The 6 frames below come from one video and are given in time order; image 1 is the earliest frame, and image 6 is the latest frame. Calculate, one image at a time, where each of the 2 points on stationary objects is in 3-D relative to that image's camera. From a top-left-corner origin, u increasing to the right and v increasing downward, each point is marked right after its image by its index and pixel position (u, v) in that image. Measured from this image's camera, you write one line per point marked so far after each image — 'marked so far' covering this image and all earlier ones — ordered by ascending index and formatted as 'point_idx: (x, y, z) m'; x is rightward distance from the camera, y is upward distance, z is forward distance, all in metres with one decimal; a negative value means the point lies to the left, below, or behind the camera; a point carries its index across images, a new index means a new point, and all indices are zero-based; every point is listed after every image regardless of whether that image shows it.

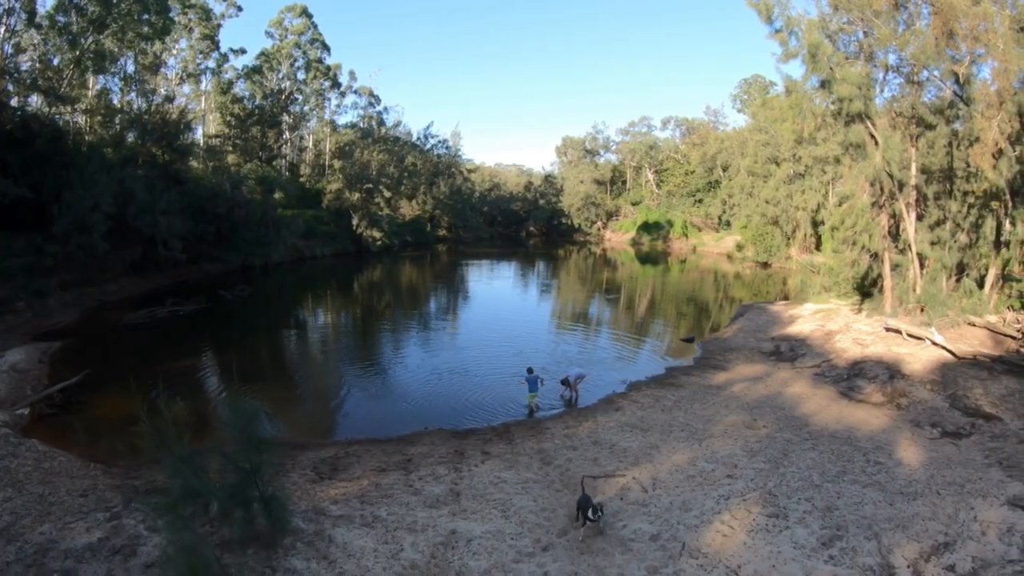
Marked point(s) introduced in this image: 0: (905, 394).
0: (+8.6, -2.3, +14.6) m
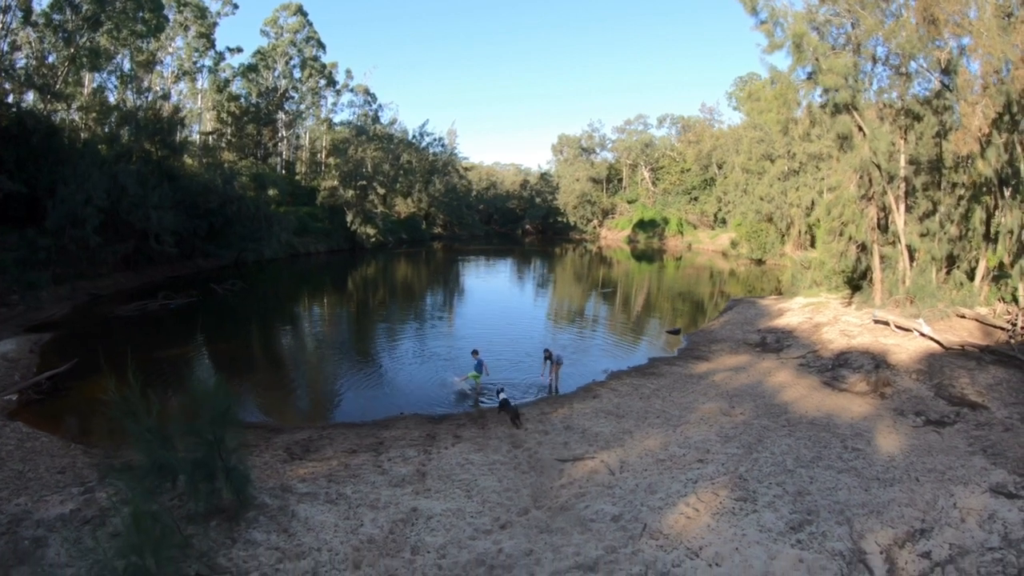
0: (+8.2, -2.1, +14.5) m
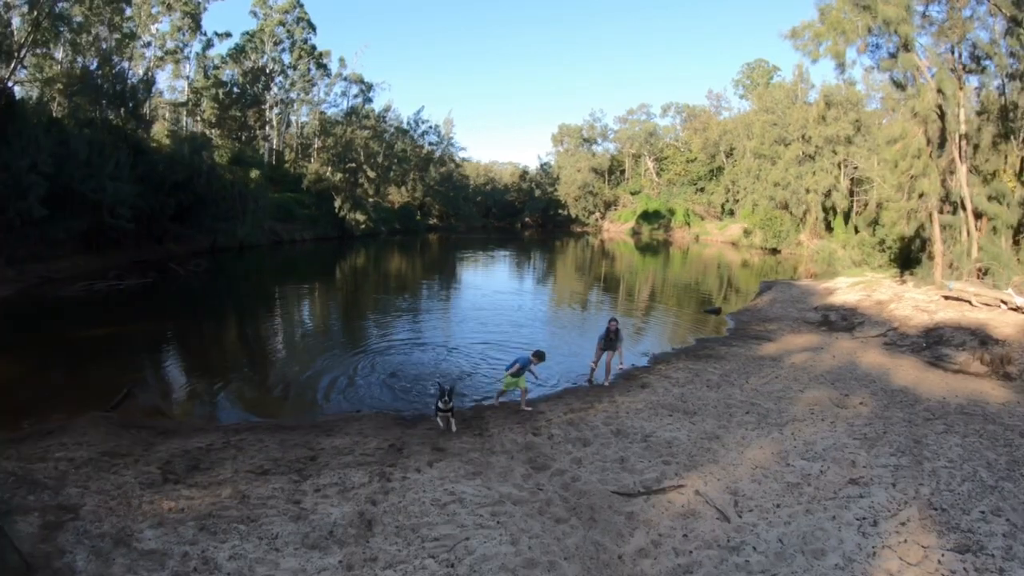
0: (+8.4, -1.3, +11.2) m
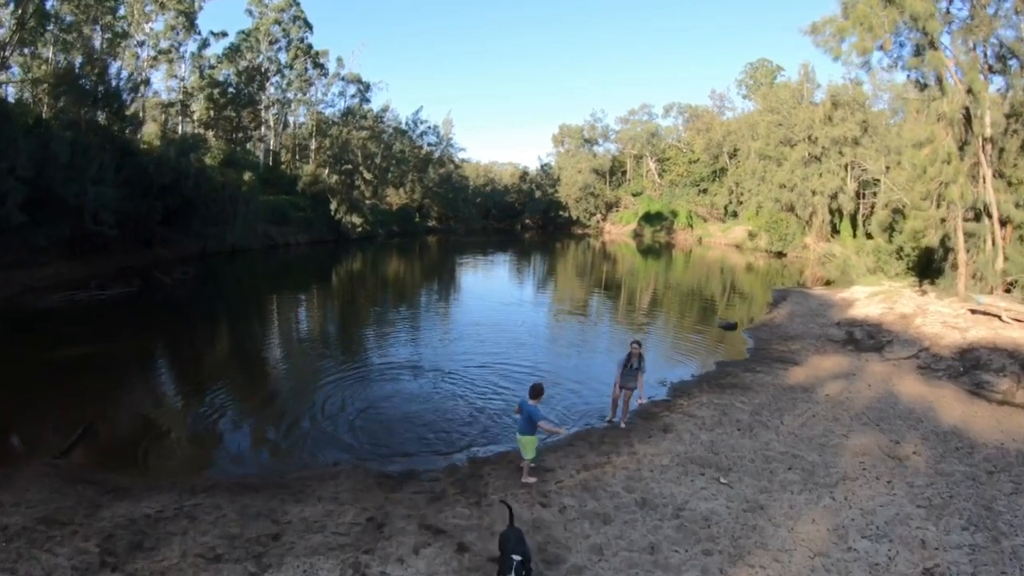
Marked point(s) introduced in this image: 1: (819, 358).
0: (+8.4, -1.6, +10.1) m
1: (+5.7, -1.2, +12.3) m
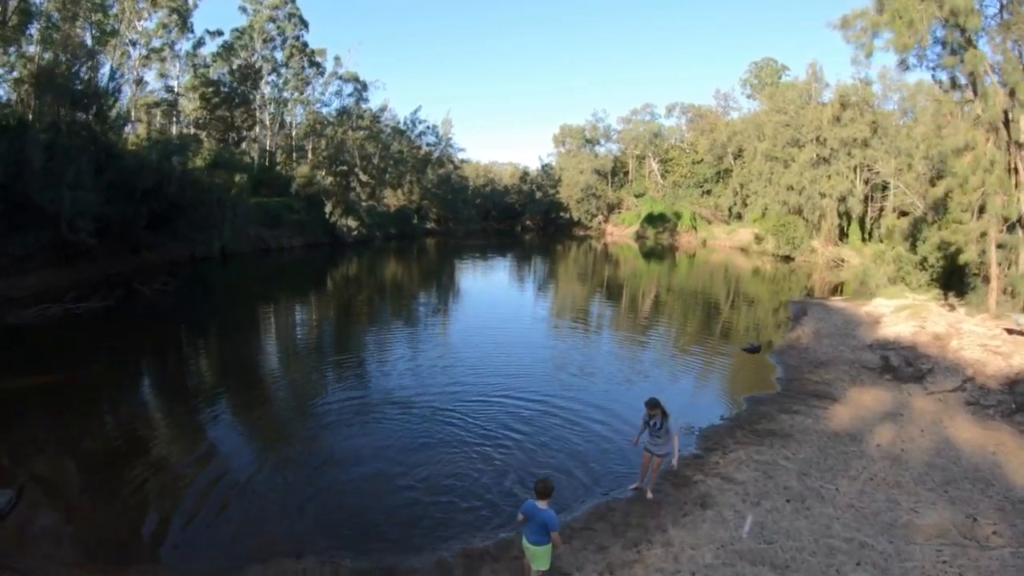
0: (+8.4, -2.1, +8.8) m
1: (+5.7, -1.6, +11.0) m
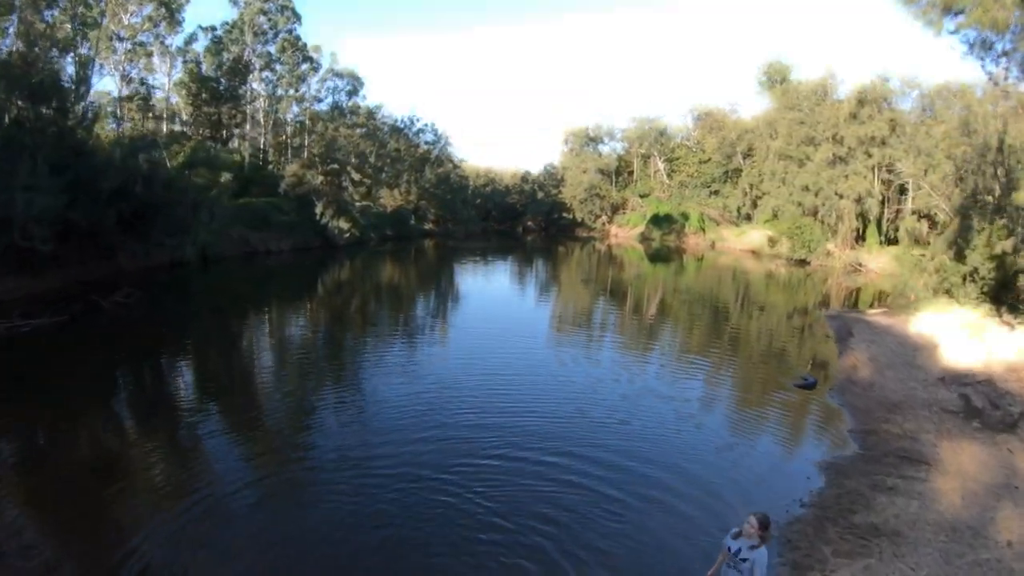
0: (+8.5, -2.5, +6.5) m
1: (+5.8, -2.1, +8.8) m
